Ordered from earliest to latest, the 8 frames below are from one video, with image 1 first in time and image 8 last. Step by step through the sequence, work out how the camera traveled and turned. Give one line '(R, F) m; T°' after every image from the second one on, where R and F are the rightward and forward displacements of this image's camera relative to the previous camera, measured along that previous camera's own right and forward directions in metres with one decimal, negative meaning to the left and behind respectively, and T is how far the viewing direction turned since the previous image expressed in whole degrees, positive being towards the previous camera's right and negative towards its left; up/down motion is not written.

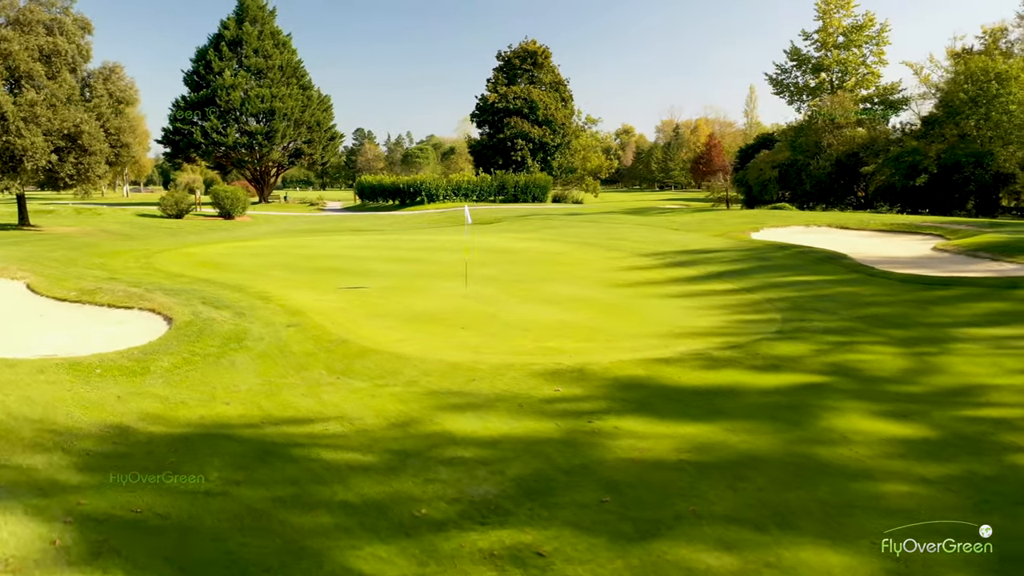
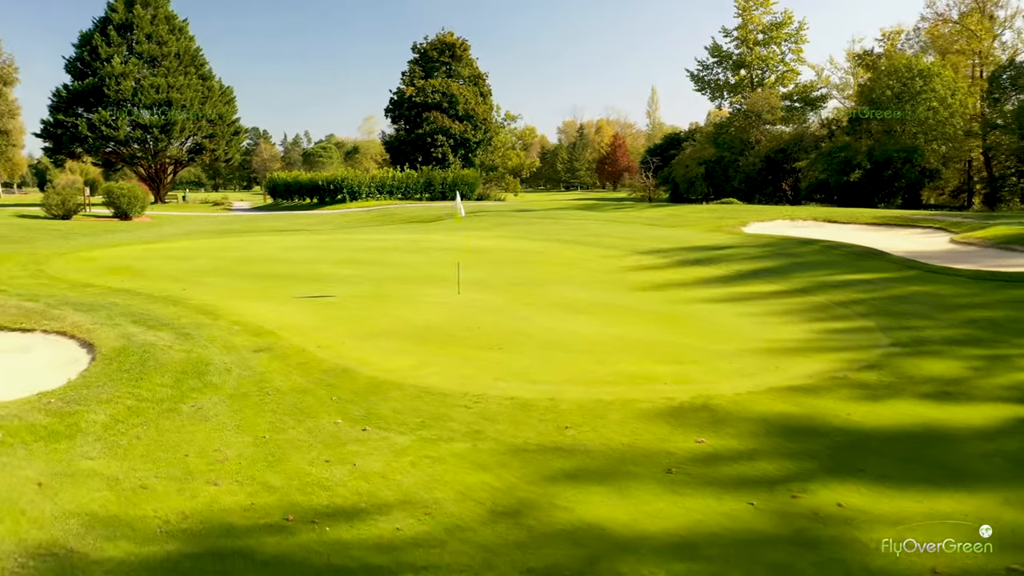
(-1.7, +3.0) m; +7°
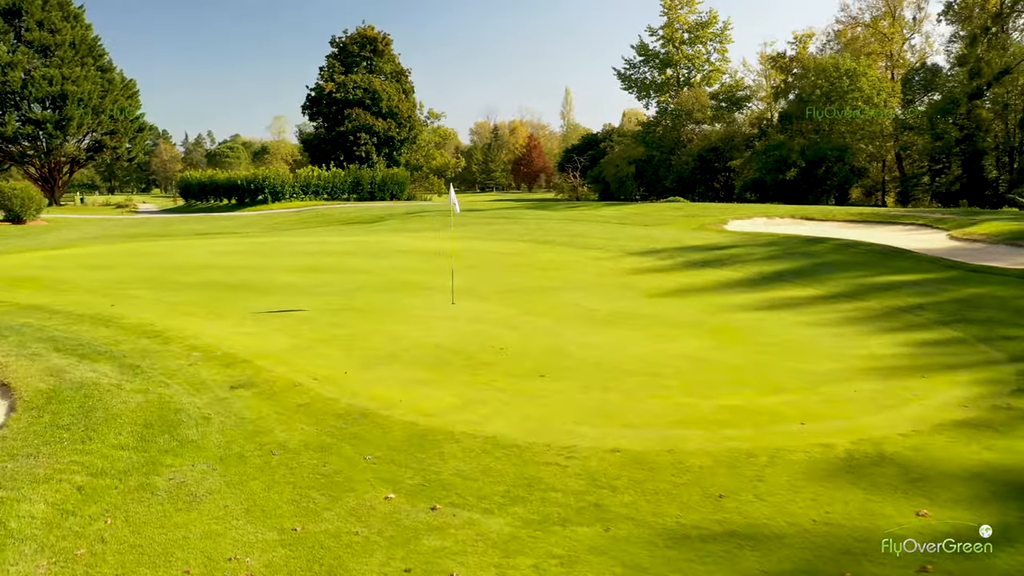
(-1.3, +2.0) m; +6°
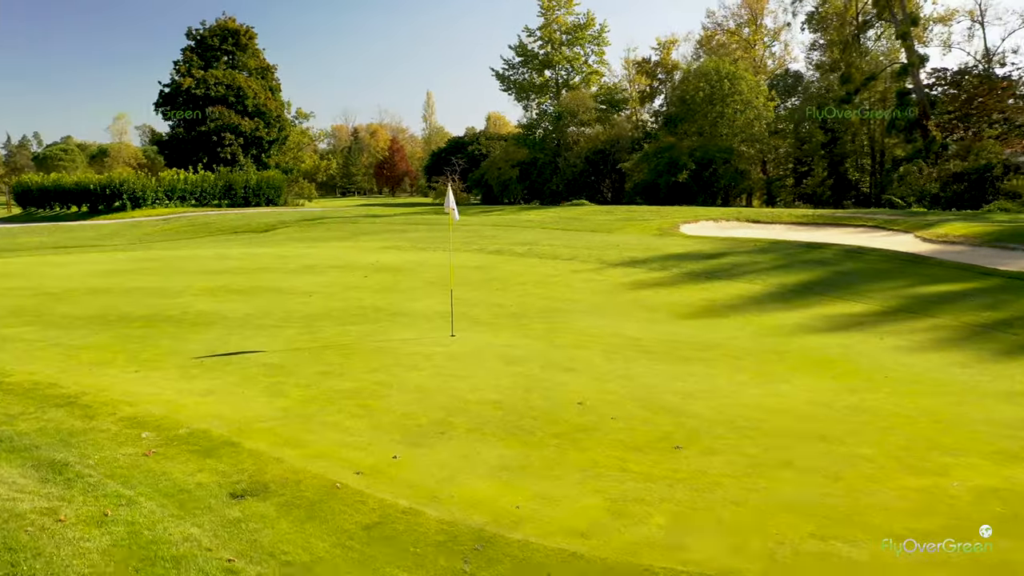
(-1.7, +2.4) m; +10°
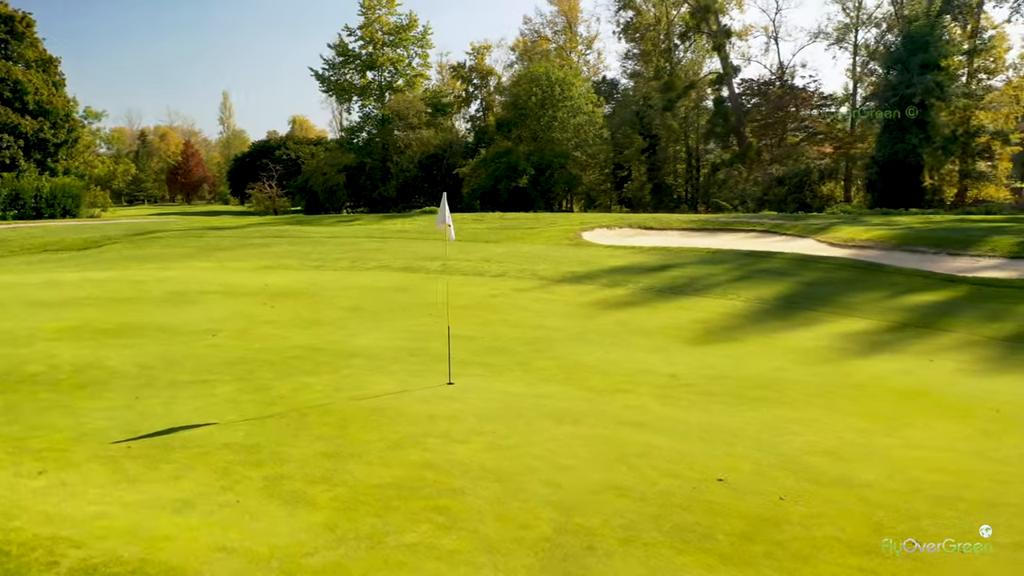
(-1.8, +1.9) m; +13°
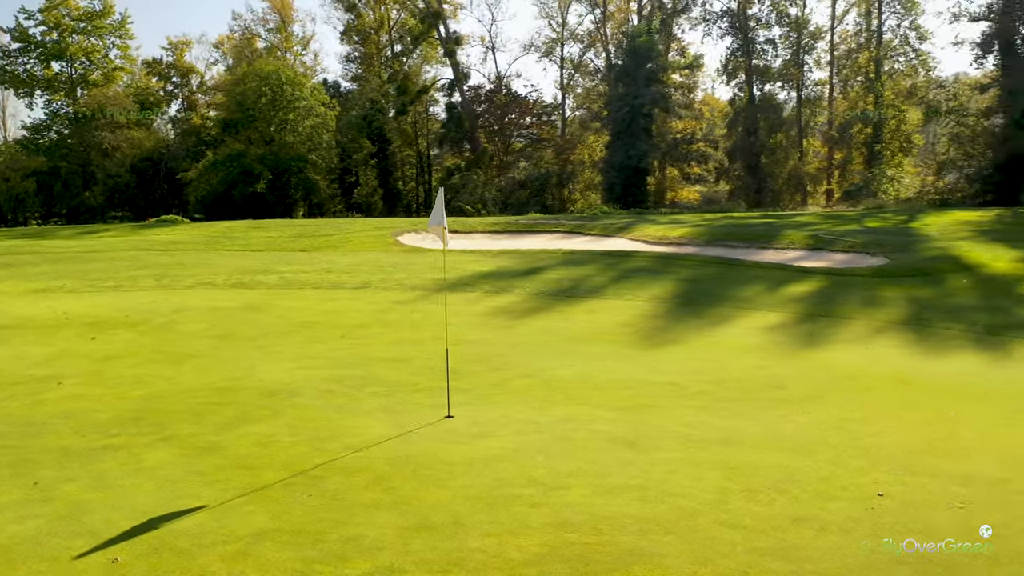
(-2.2, +1.4) m; +20°
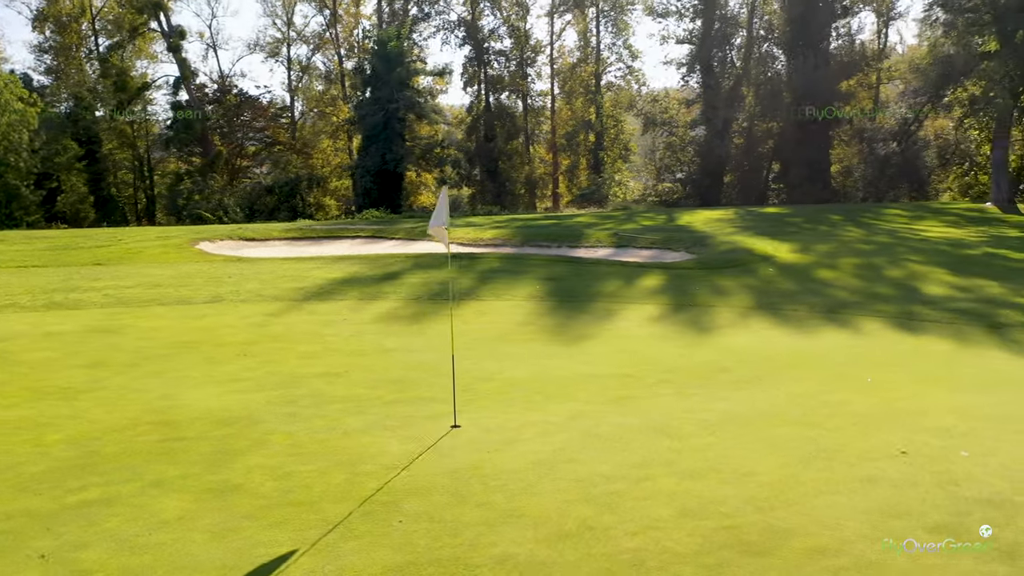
(-2.0, +0.5) m; +19°
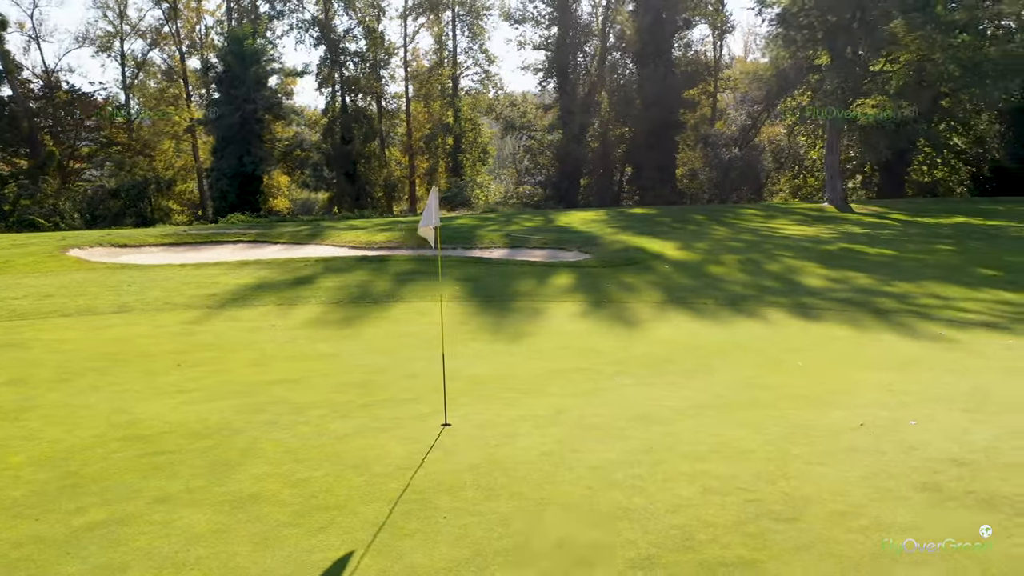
(-1.0, 0.0) m; +11°
